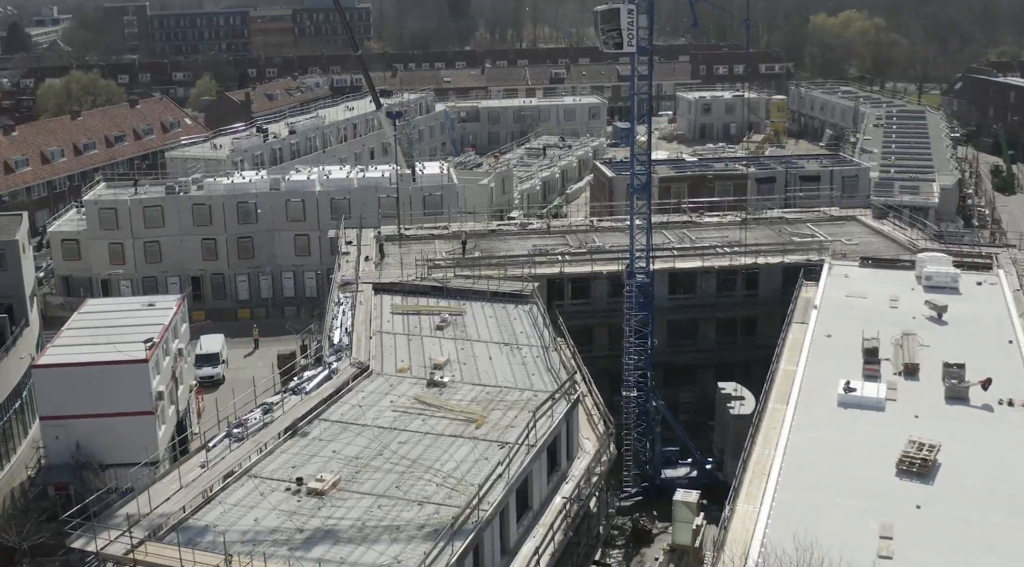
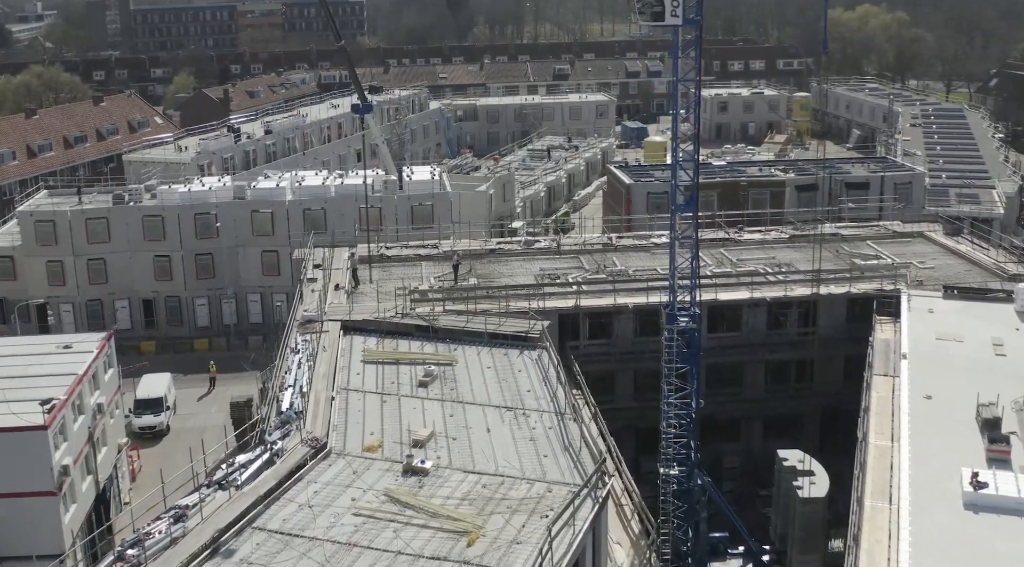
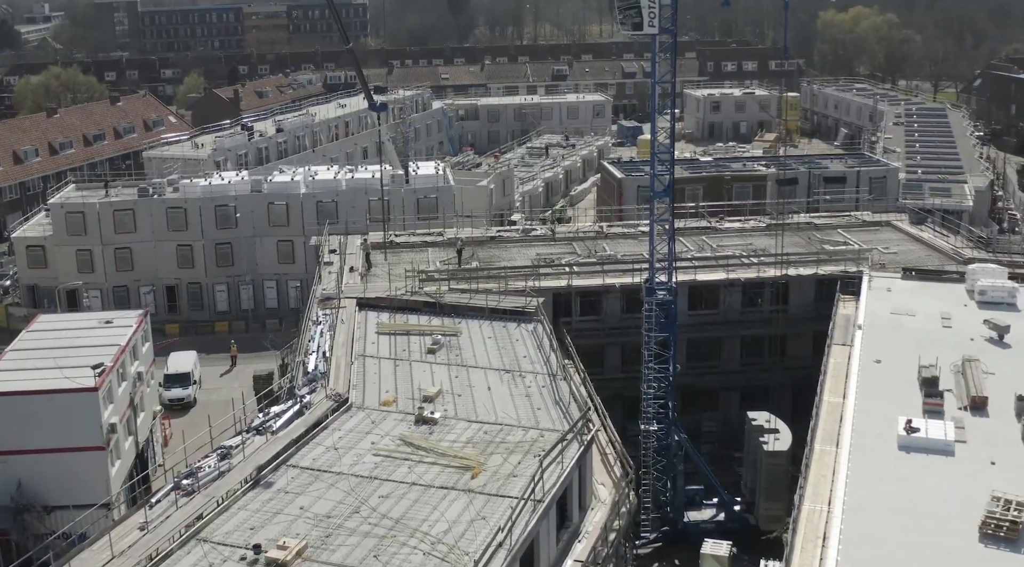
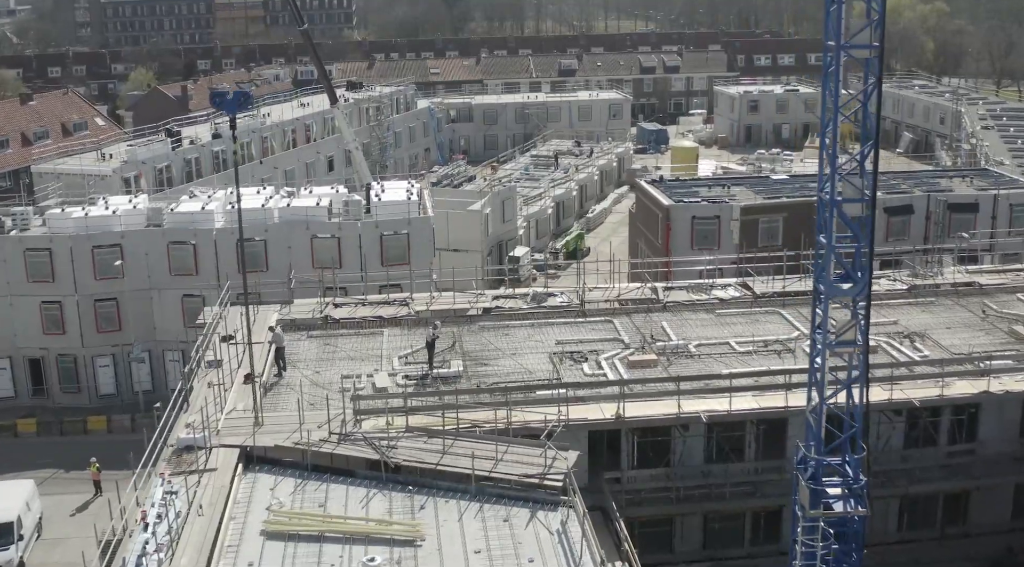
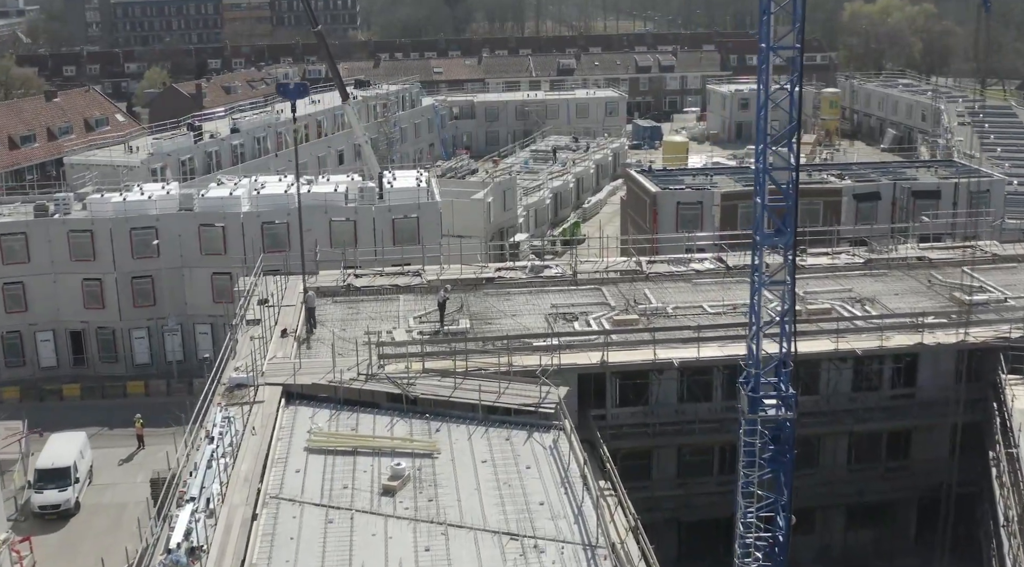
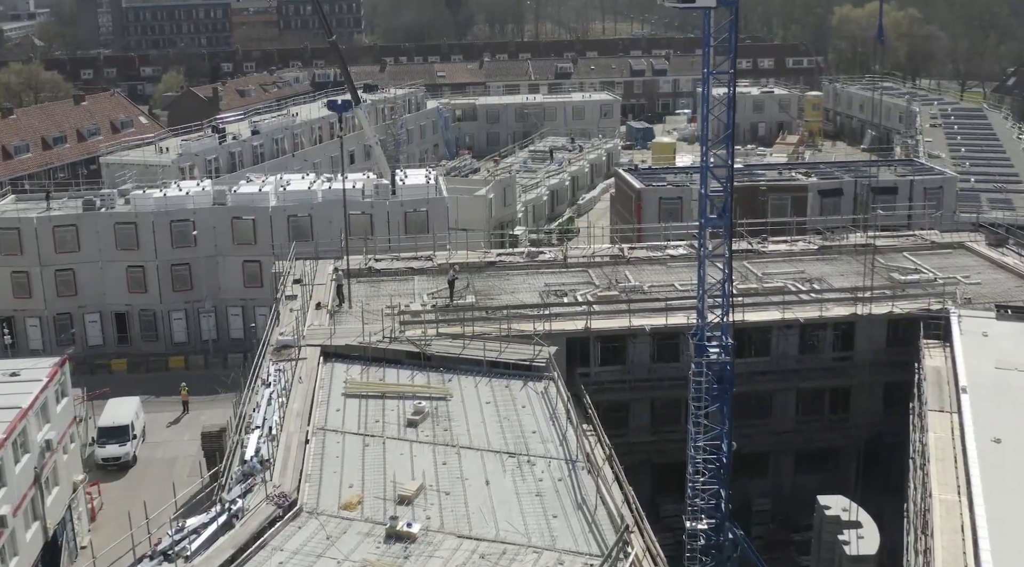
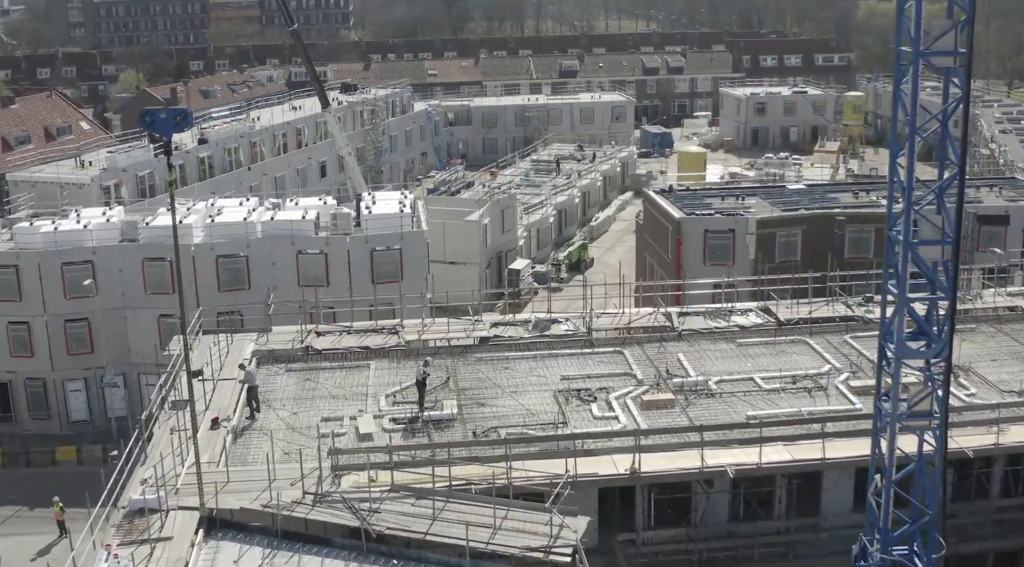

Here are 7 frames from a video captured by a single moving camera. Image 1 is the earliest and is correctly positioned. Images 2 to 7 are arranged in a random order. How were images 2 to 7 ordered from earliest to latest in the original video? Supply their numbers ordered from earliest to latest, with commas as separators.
3, 2, 6, 5, 4, 7
